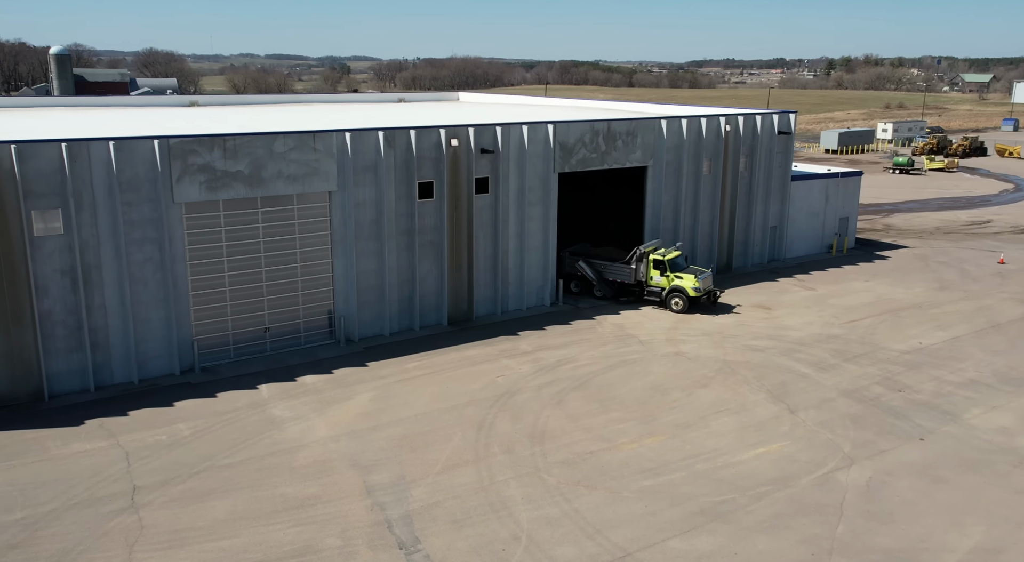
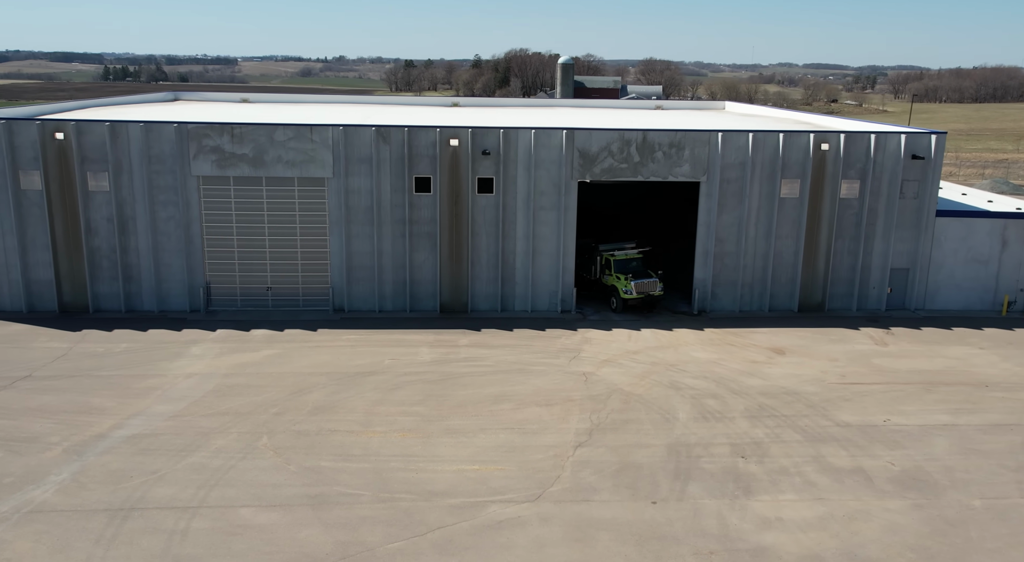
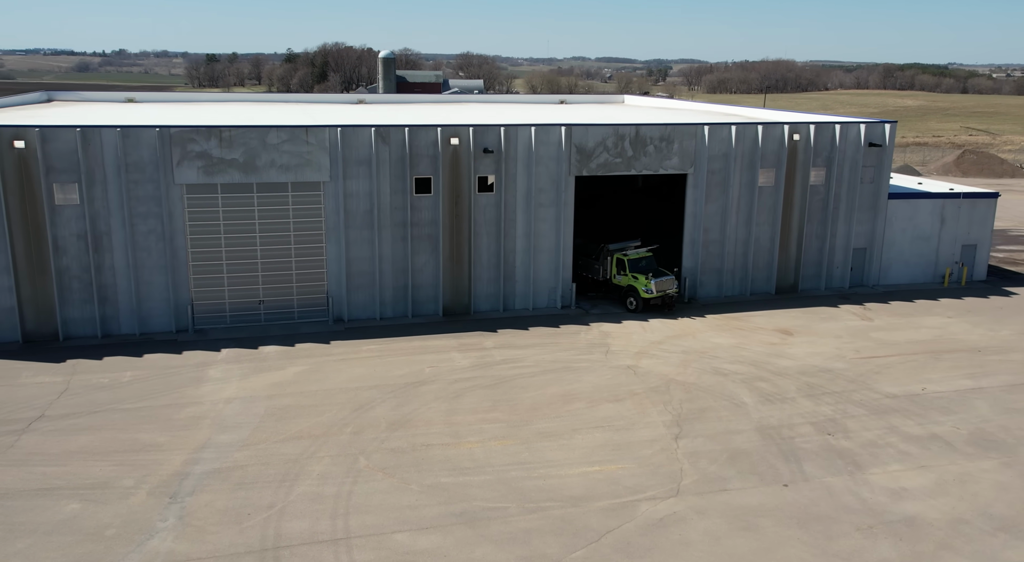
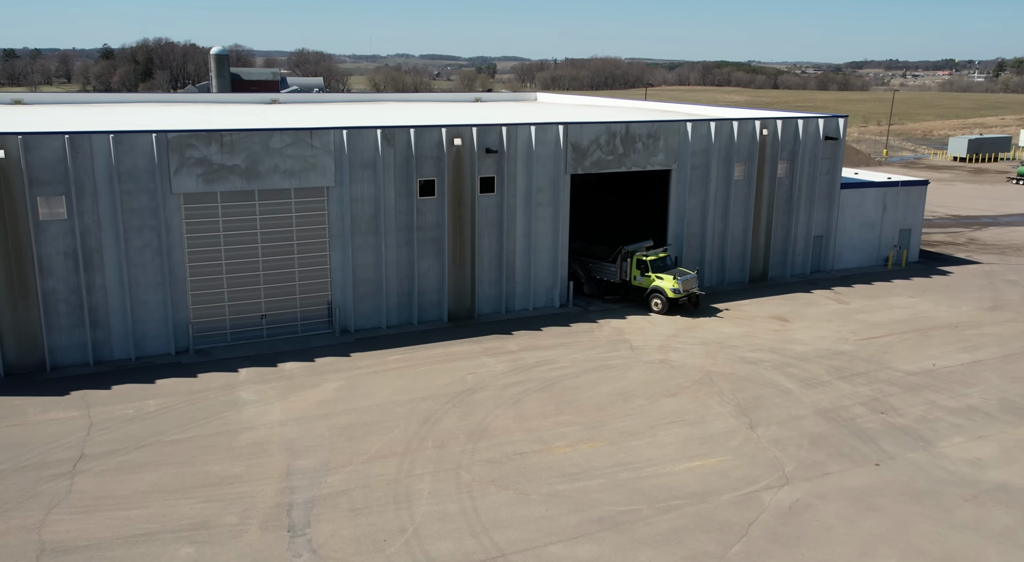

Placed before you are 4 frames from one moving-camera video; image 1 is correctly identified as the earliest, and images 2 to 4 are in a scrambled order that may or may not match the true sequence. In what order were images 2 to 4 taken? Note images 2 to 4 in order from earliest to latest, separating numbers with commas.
4, 3, 2
